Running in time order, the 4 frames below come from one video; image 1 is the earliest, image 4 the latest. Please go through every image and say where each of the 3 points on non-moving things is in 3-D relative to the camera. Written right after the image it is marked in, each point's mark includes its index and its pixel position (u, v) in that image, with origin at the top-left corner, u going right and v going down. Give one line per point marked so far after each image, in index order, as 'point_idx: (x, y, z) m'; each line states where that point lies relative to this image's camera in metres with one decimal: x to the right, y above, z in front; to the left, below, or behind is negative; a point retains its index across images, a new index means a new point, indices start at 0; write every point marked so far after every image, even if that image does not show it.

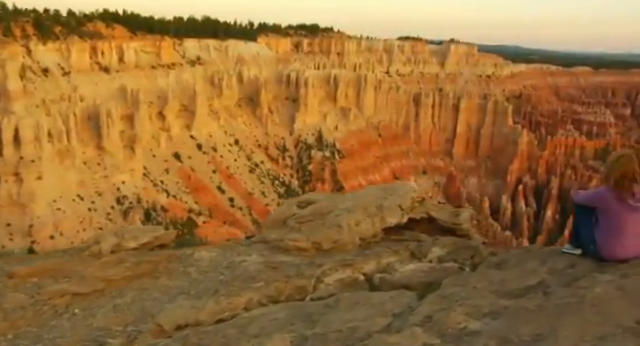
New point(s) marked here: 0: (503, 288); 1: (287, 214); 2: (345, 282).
0: (+1.3, -0.8, +3.7) m
1: (-0.4, -0.5, +6.3) m
2: (+0.2, -1.0, +4.8) m
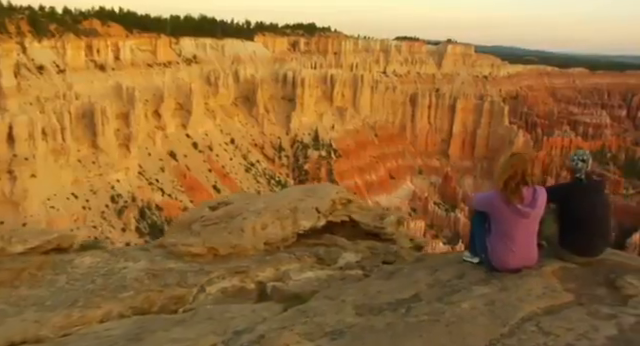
0: (+0.3, -0.9, +3.4) m
1: (-1.4, -0.5, +5.9) m
2: (-0.8, -1.0, +4.4) m
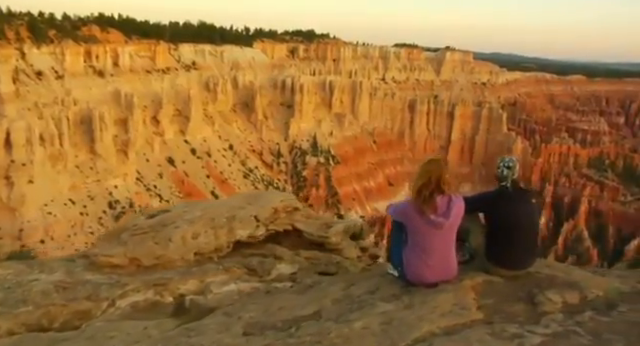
0: (-0.3, -0.9, +3.1) m
1: (-2.1, -0.6, +5.7) m
2: (-1.4, -1.1, +4.1) m
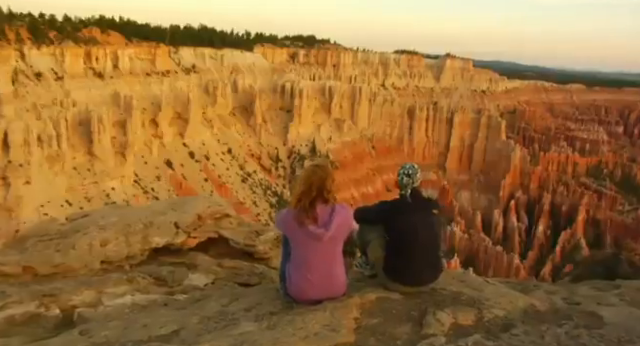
0: (-1.1, -0.9, +2.8) m
1: (-2.9, -0.6, +5.4) m
2: (-2.3, -1.1, +3.8) m
